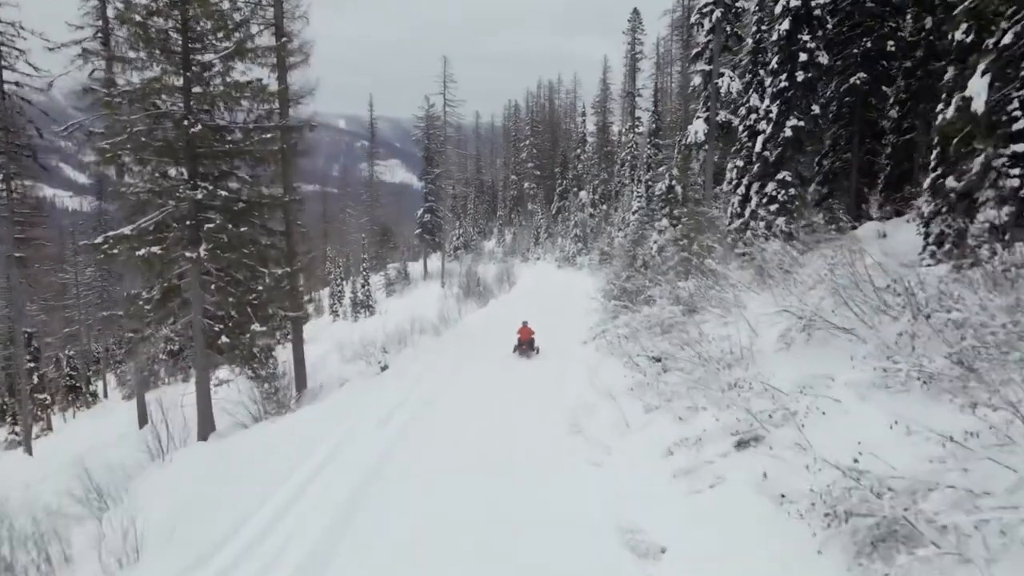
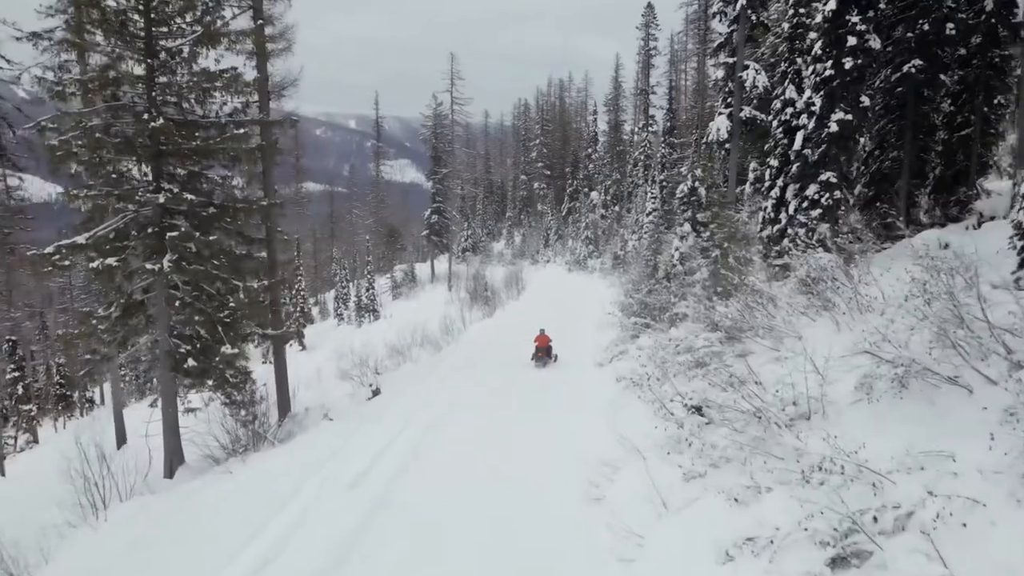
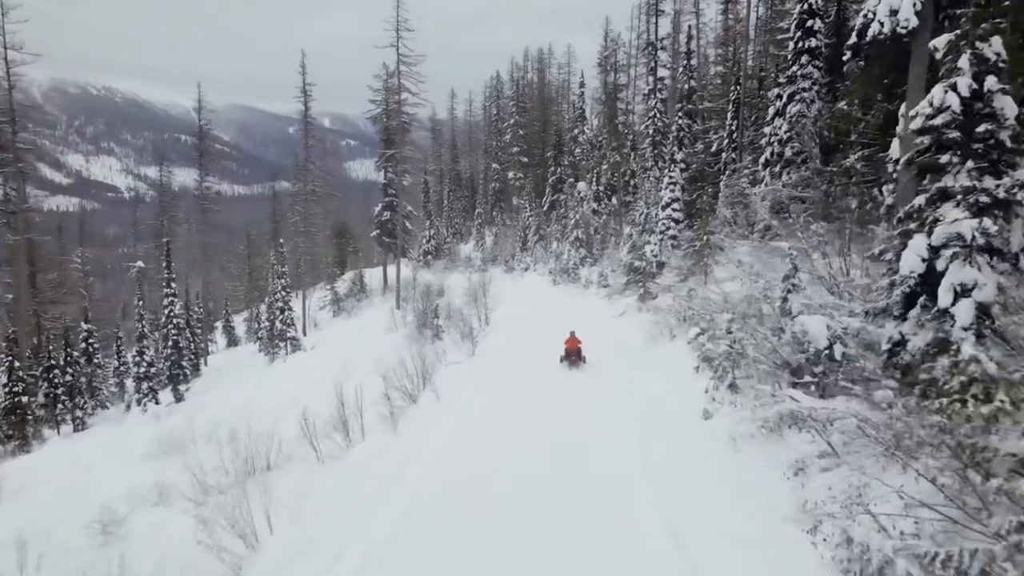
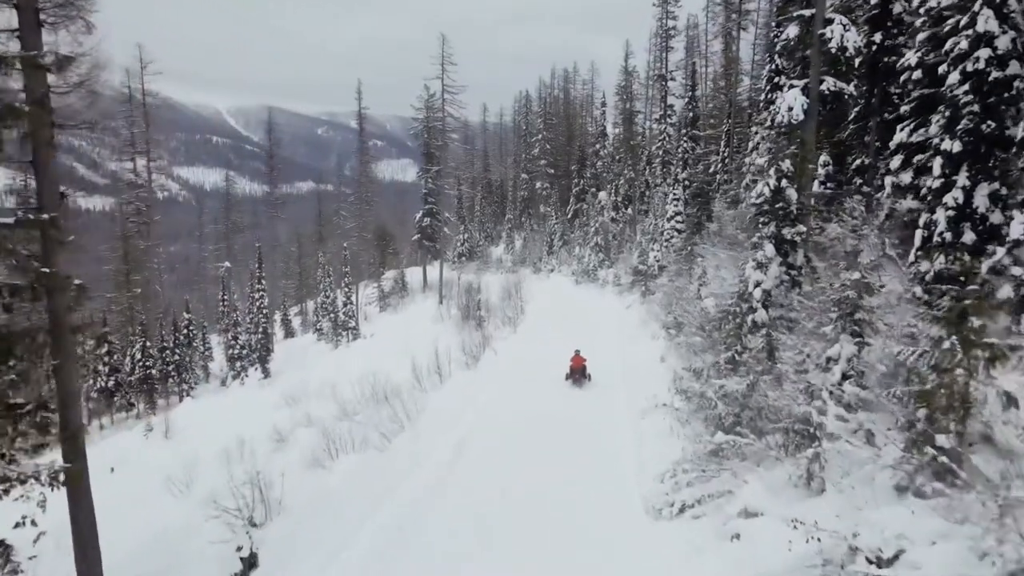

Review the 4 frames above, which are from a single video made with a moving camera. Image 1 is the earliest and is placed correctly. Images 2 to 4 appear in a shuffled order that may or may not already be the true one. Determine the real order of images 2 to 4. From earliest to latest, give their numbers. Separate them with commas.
2, 4, 3
